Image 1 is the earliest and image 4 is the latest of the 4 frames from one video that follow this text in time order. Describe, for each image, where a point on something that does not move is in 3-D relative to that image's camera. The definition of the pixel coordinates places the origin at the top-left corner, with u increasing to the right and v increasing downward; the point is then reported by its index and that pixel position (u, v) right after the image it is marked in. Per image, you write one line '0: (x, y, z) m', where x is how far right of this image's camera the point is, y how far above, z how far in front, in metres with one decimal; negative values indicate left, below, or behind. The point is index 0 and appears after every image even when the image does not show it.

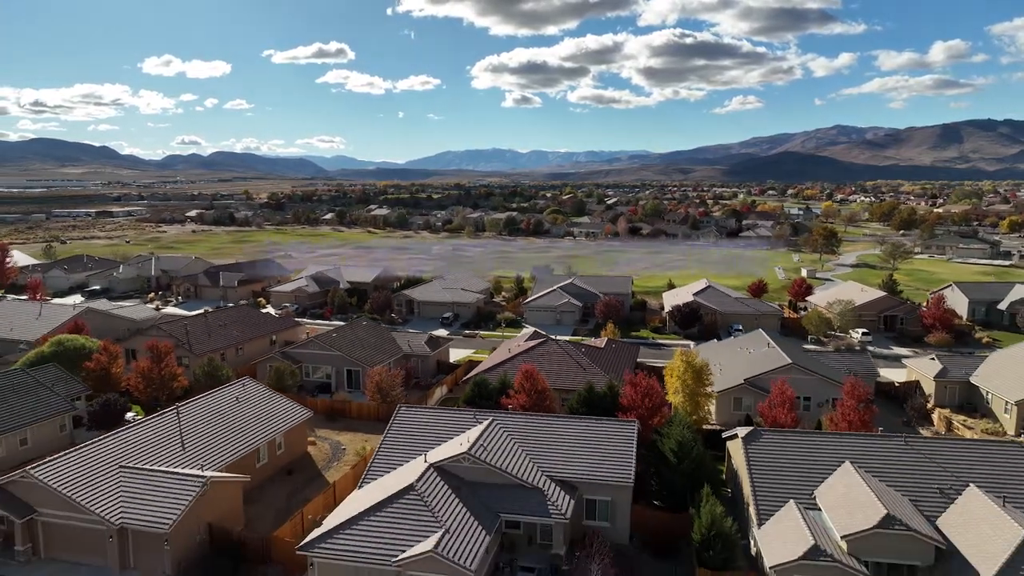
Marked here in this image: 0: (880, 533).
0: (+10.4, -6.9, +19.6) m
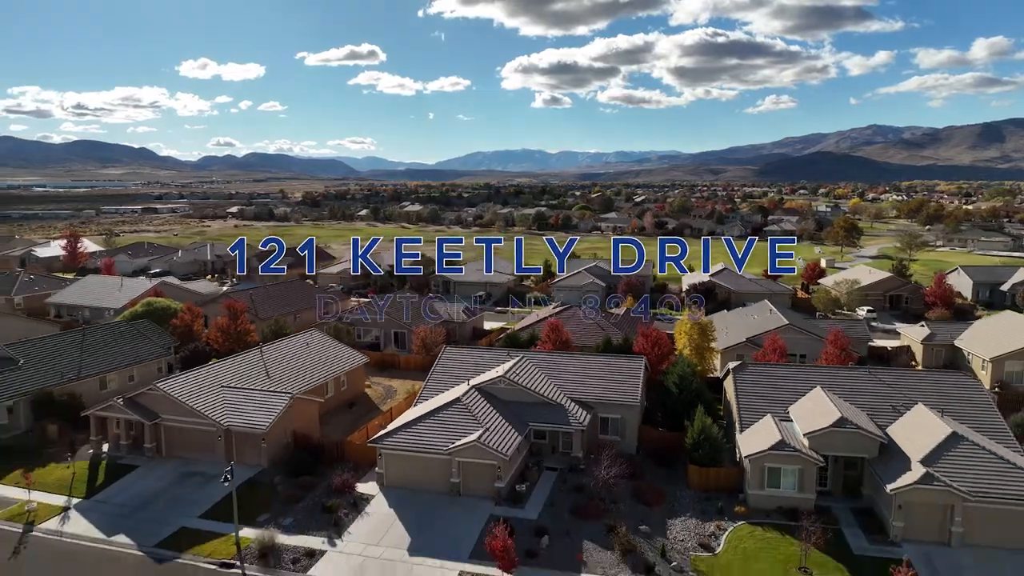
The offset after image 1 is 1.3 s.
0: (+11.3, -5.0, +24.4) m
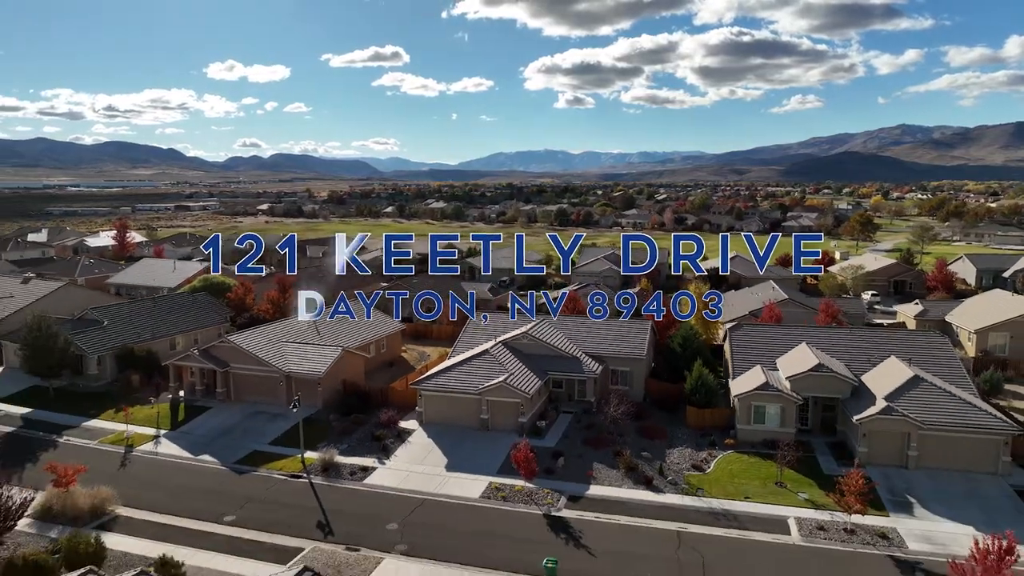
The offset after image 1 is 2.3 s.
0: (+12.2, -3.5, +28.2) m
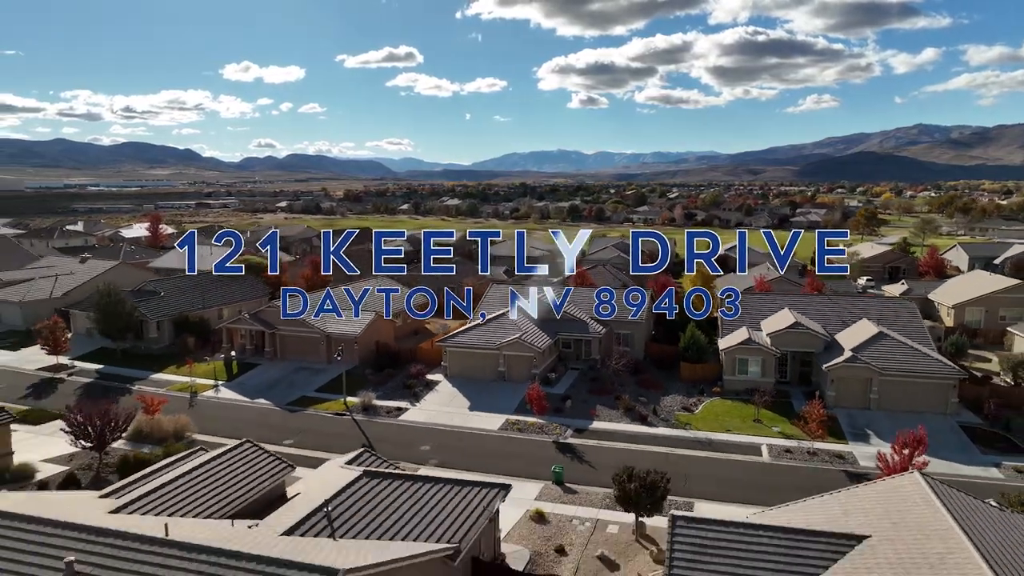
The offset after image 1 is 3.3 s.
0: (+12.9, -2.0, +32.1) m
